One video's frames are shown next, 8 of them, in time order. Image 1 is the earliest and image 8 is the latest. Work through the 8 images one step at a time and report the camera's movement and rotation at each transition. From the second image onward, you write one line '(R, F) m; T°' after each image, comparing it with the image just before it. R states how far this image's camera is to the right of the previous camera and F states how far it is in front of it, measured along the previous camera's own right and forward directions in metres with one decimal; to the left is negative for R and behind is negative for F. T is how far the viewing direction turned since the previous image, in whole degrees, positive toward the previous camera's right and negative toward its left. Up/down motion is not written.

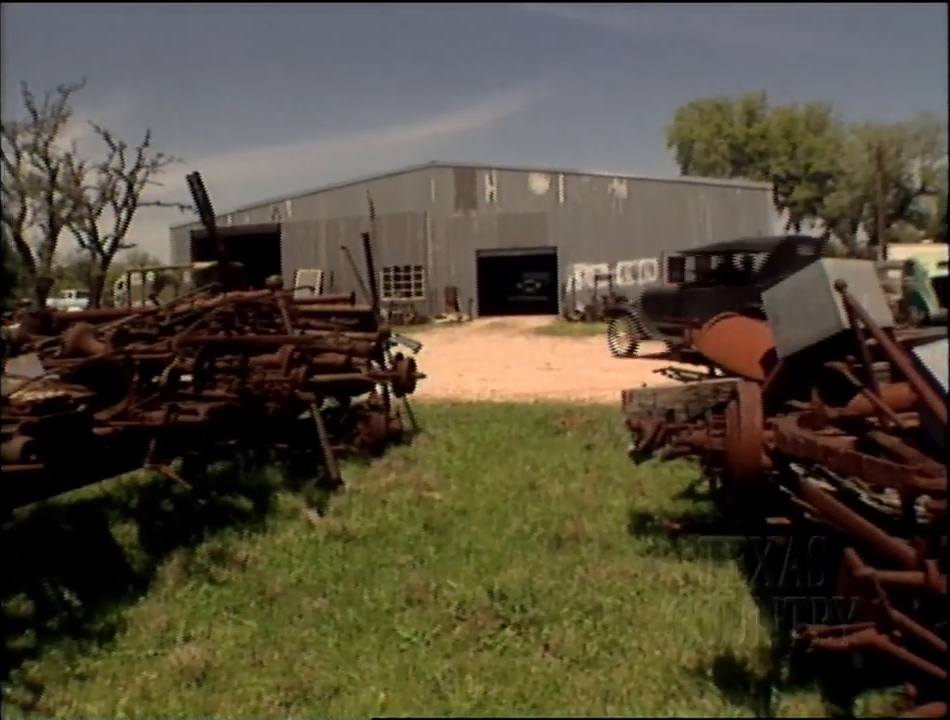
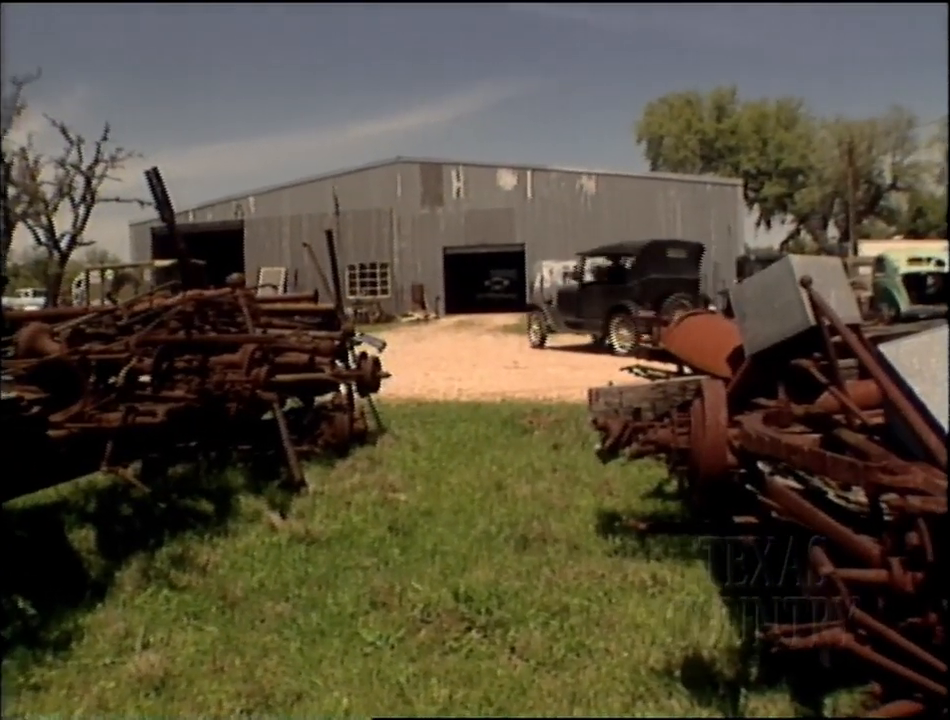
(0.0, +0.1) m; +1°
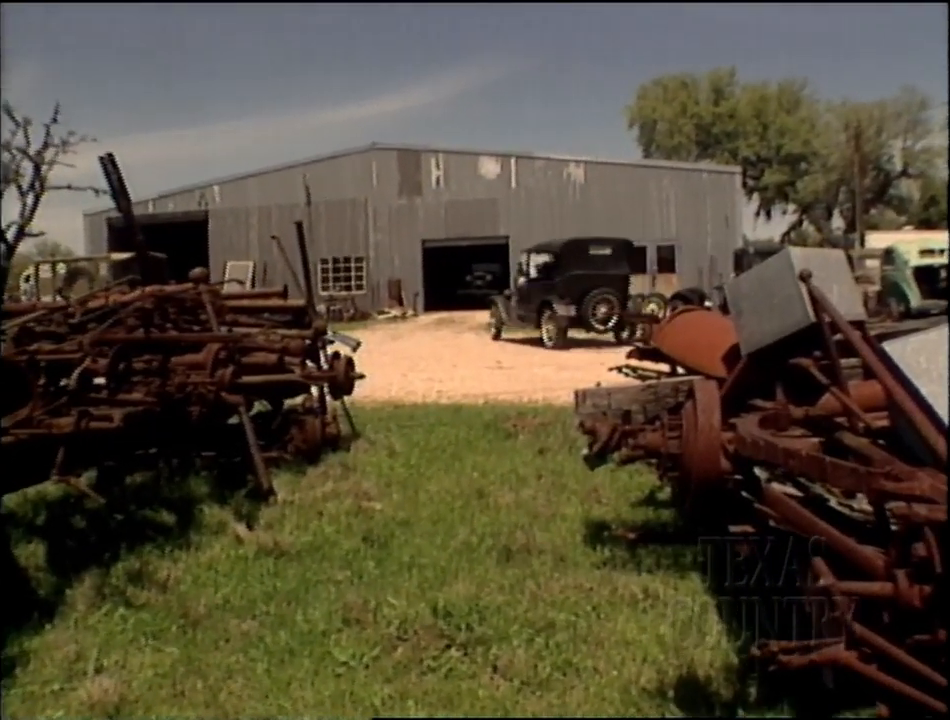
(0.0, +0.4) m; +1°
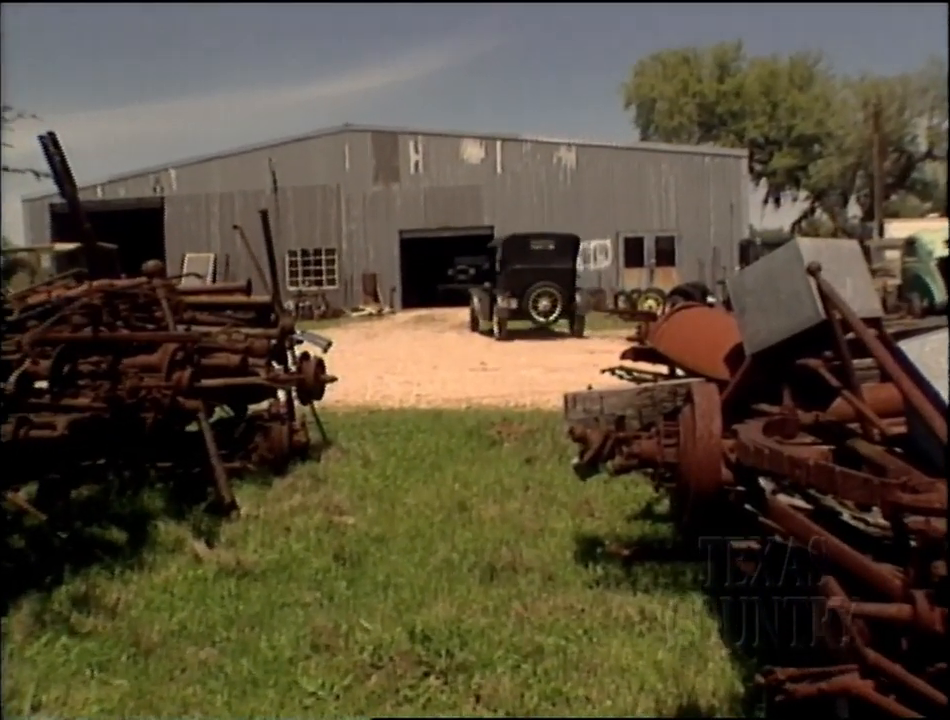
(0.0, +0.6) m; +1°
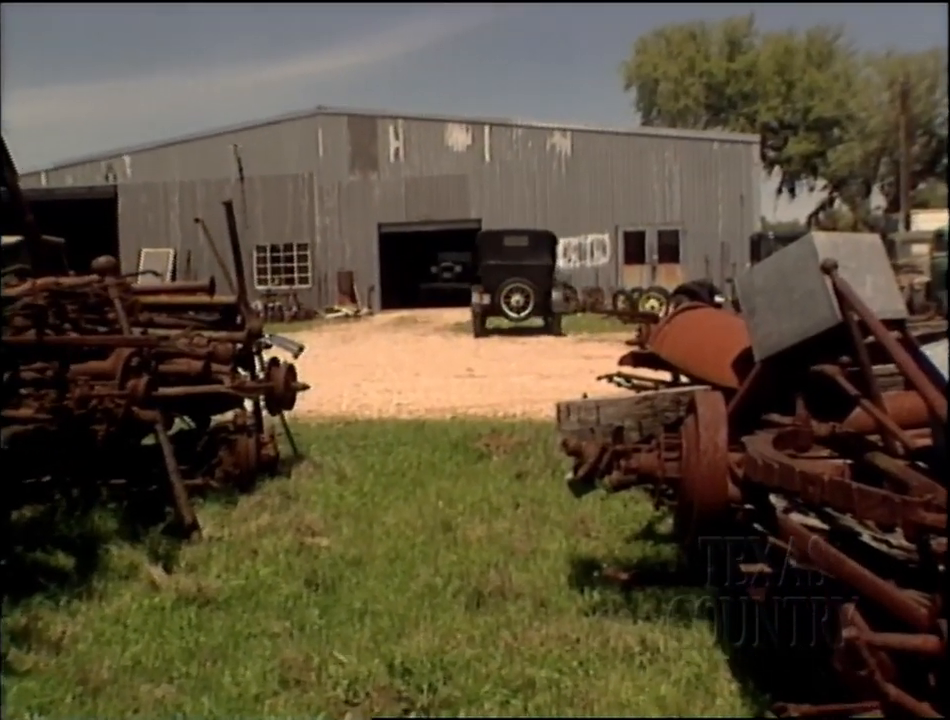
(0.0, +0.5) m; +1°
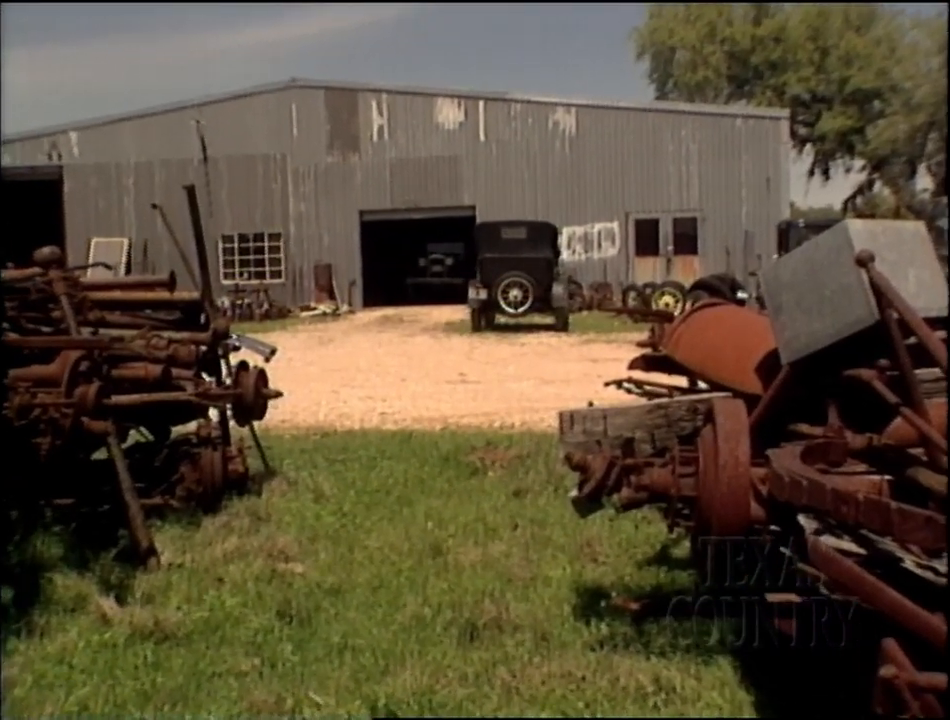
(0.0, +0.6) m; 0°
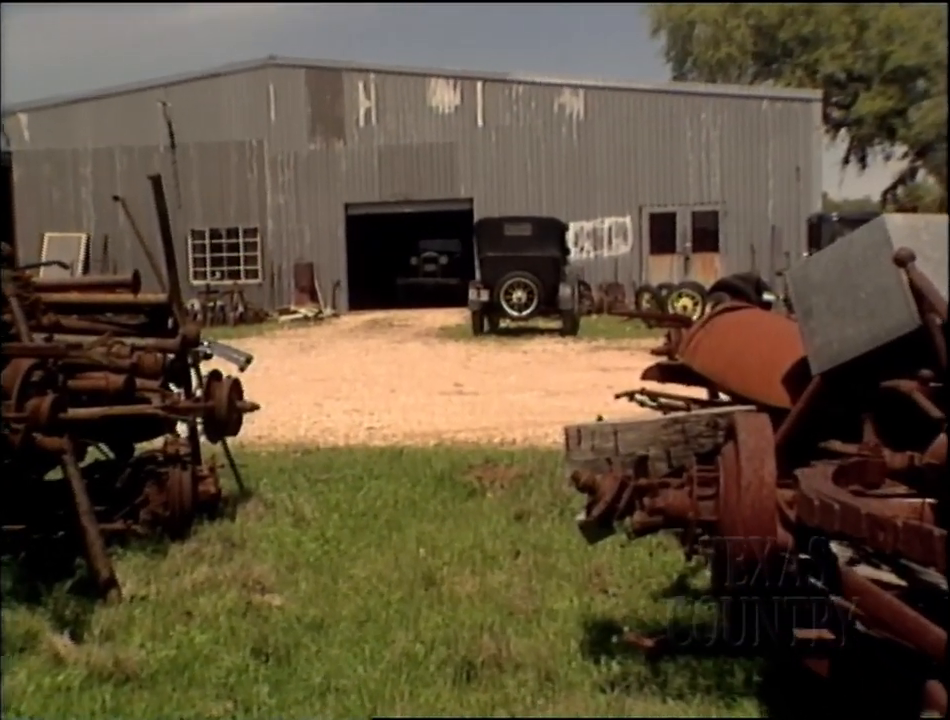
(0.0, +0.5) m; 0°
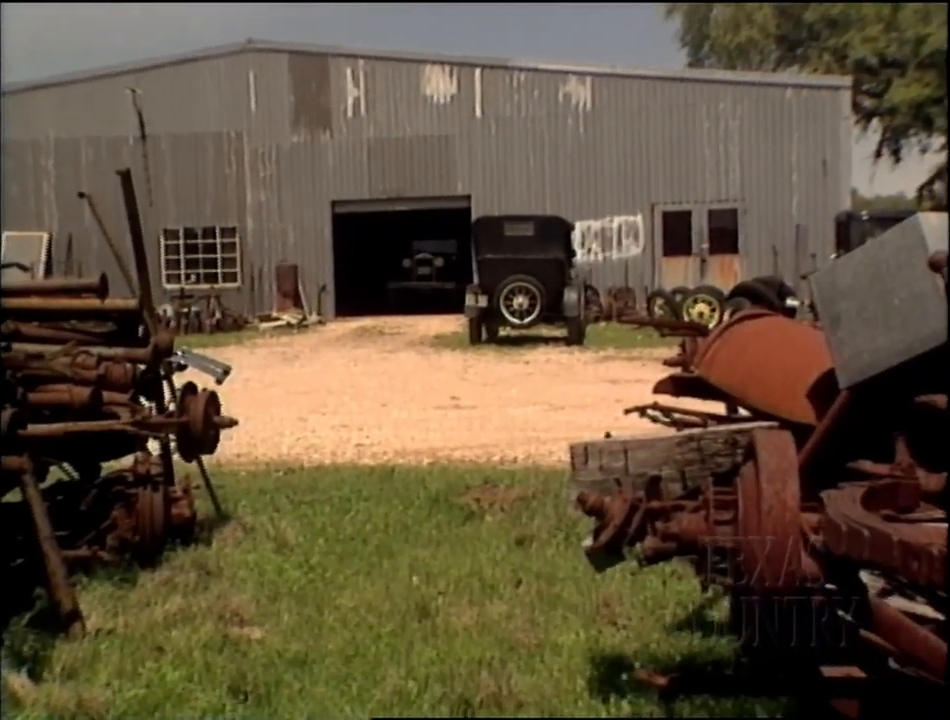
(0.0, +0.4) m; 0°
